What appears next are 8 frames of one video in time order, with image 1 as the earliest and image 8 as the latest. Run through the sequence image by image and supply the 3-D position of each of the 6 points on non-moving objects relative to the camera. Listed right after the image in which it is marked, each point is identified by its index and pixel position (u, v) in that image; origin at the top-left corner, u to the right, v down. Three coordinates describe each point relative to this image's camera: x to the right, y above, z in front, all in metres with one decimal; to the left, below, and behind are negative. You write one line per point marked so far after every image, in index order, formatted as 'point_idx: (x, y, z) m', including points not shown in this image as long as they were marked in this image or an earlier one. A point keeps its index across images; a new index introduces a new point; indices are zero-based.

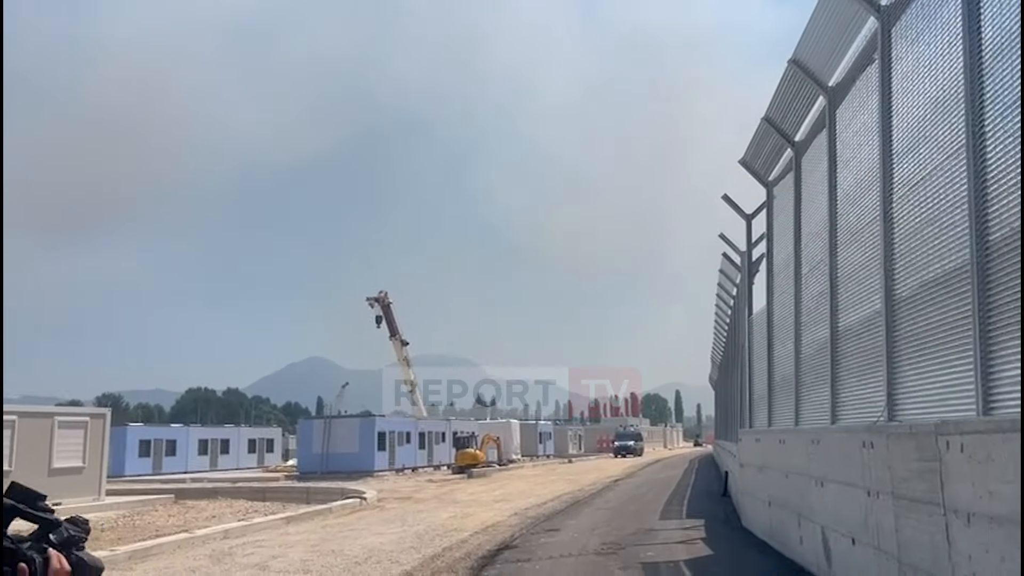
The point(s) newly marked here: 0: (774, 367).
0: (+5.2, -1.6, +16.4) m
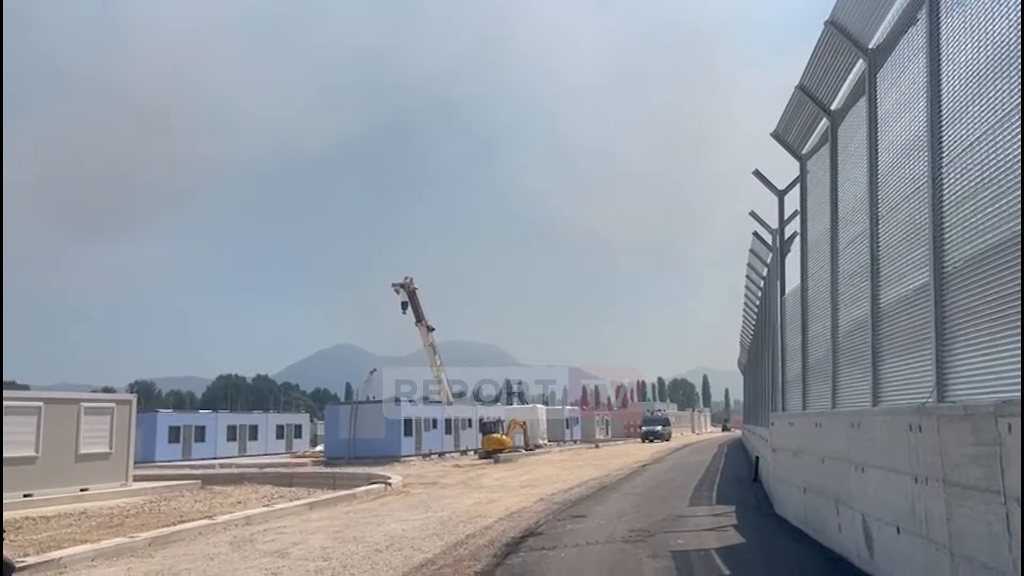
0: (+5.7, -1.1, +15.7) m
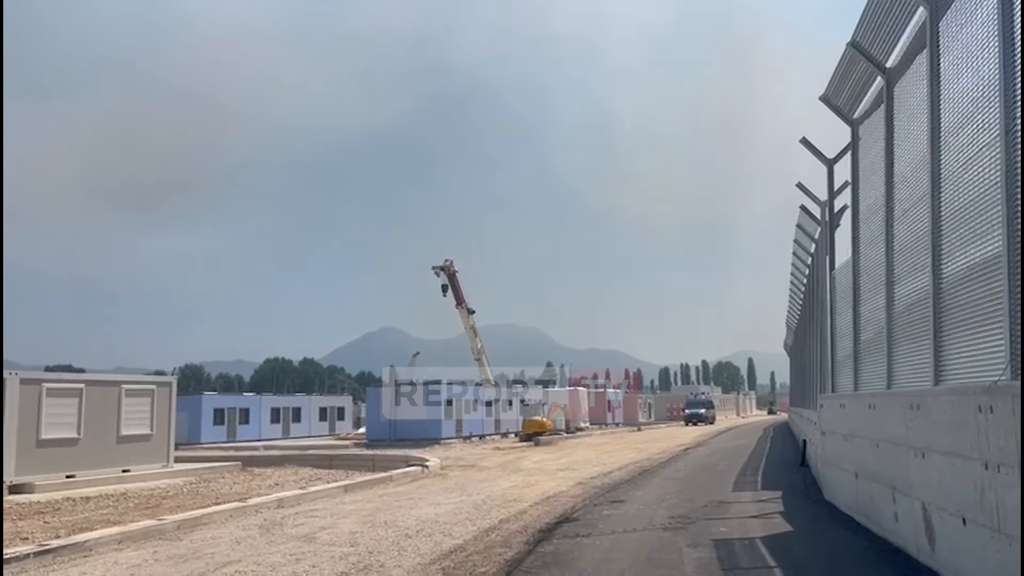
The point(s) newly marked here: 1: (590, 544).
0: (+6.3, -0.6, +14.7) m
1: (+1.2, -4.1, +13.0) m
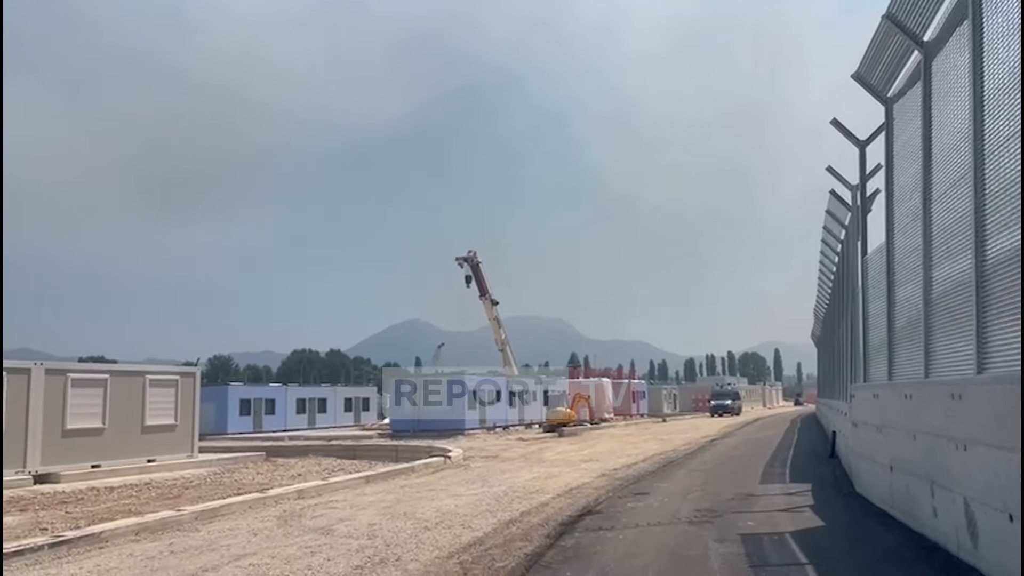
0: (+6.6, -0.4, +14.2) m
1: (+1.6, -3.8, +12.6) m
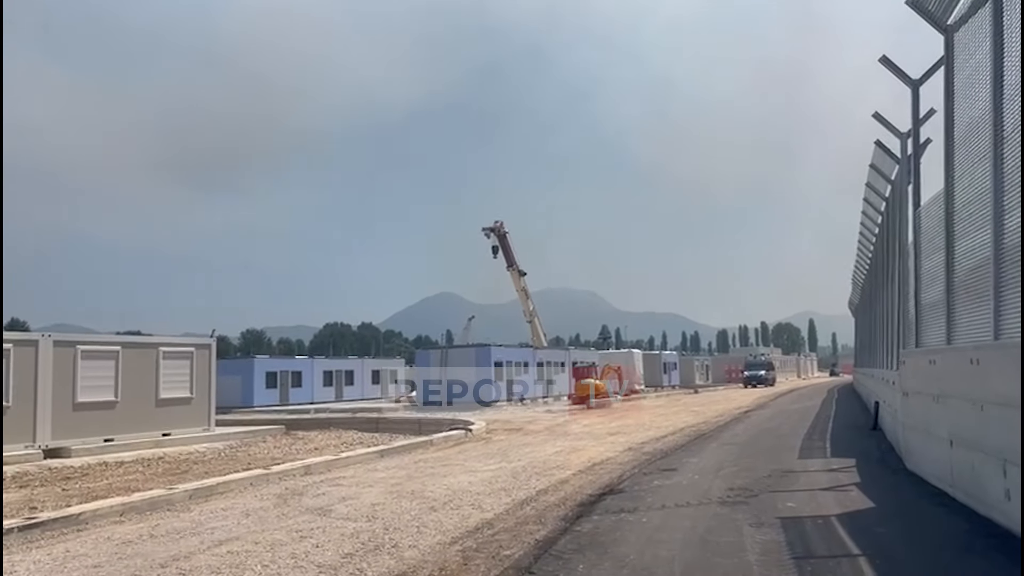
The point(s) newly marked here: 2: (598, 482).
0: (+6.8, +0.3, +12.5) m
1: (+1.7, -3.2, +11.3) m
2: (+1.7, -3.7, +15.7) m
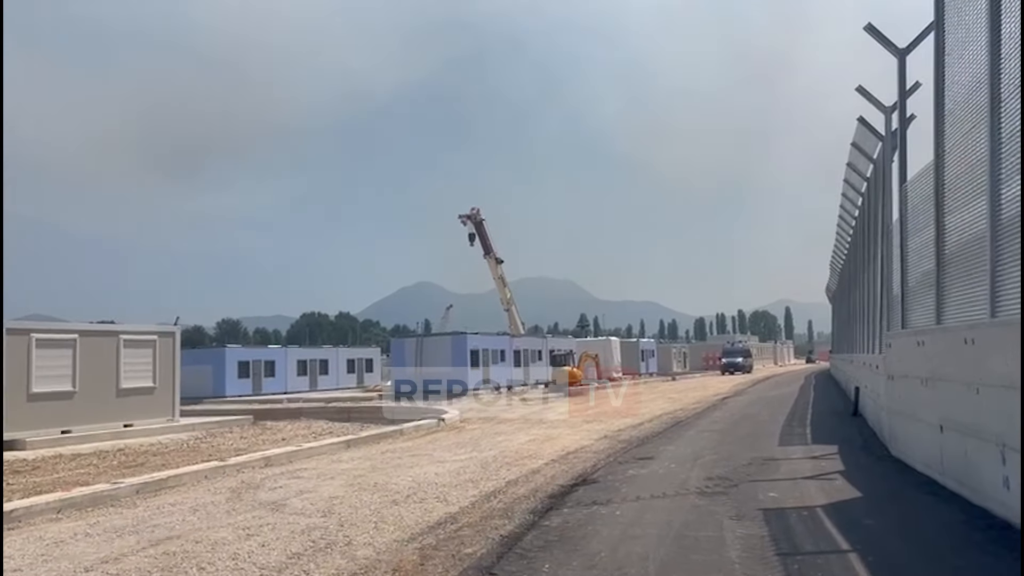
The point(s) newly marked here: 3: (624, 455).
0: (+6.3, +0.7, +11.9) m
1: (+1.2, -2.9, +10.6) m
2: (+1.1, -3.3, +14.9) m
3: (+2.3, -3.4, +16.6) m
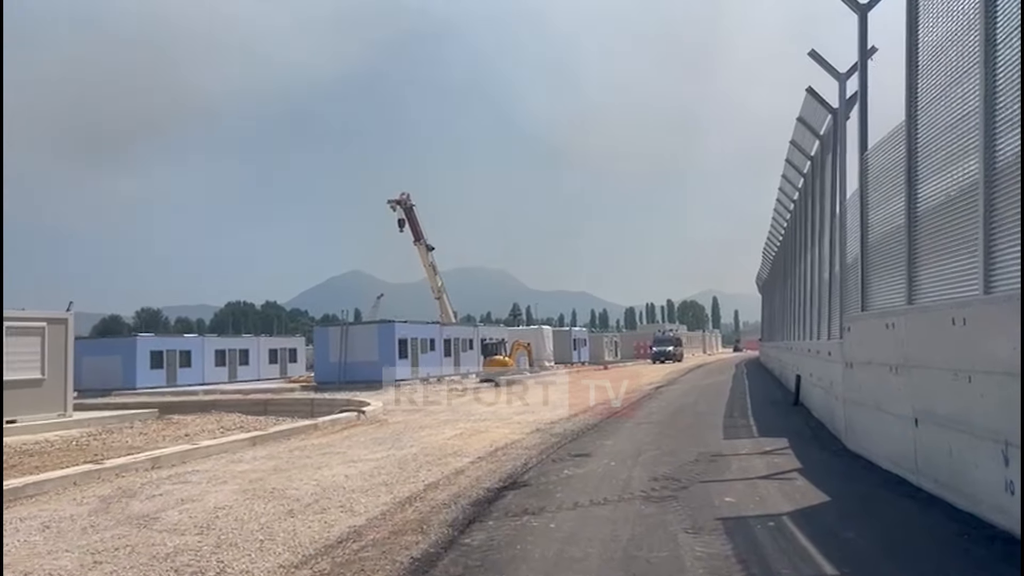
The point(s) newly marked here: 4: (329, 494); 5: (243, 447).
0: (+5.3, +1.0, +10.6) m
1: (+0.3, -2.6, +8.9) m
2: (-0.2, -3.0, +13.3) m
3: (+0.8, -3.0, +15.1) m
4: (-2.7, -3.1, +12.3) m
5: (-6.3, -3.7, +19.3) m
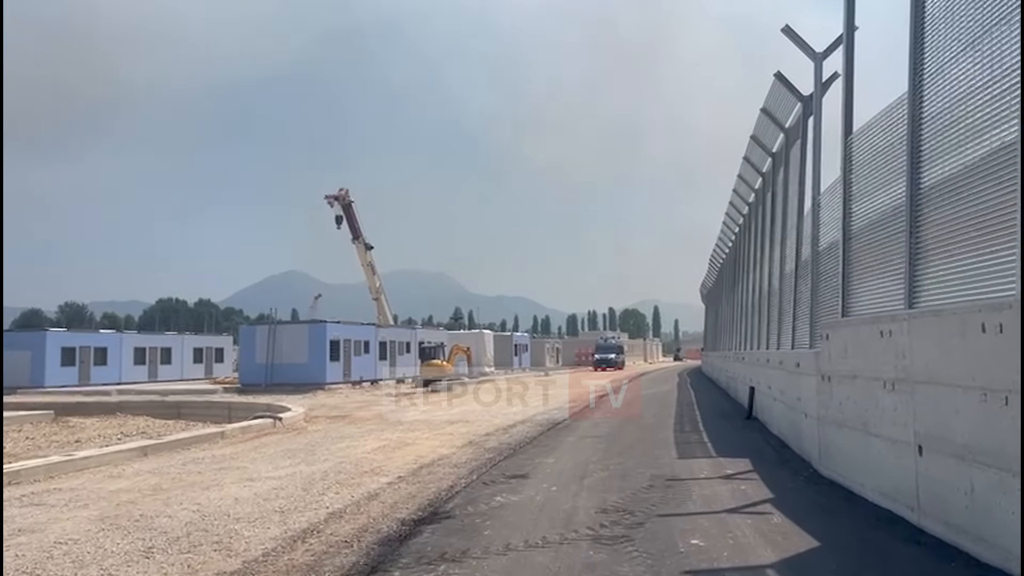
0: (+4.5, +1.0, +8.9) m
1: (-0.4, -2.5, +6.9) m
2: (-1.3, -2.8, +11.2) m
3: (-0.3, -2.9, +13.1) m
4: (-3.7, -2.9, +10.1) m
5: (-7.8, -3.5, +16.8) m
